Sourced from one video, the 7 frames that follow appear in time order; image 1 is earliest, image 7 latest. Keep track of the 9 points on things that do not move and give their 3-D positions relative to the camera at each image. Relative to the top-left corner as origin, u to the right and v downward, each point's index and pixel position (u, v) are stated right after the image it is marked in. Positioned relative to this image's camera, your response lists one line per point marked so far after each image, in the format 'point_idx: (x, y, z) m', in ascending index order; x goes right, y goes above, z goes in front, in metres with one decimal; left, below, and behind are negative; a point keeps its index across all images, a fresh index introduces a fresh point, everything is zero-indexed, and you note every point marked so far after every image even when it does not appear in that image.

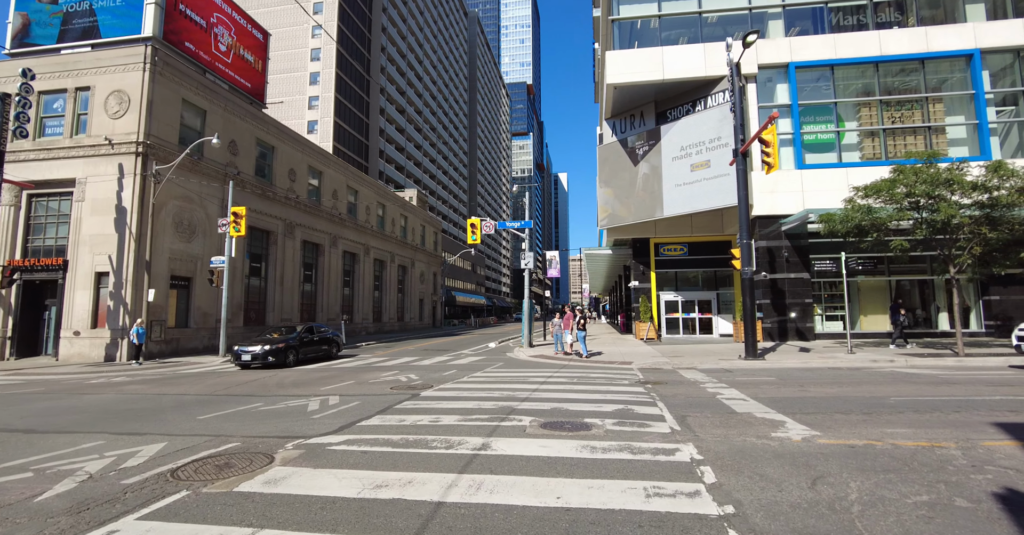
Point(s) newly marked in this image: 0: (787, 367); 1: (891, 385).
0: (+7.9, -2.9, +12.3) m
1: (+7.5, -2.4, +8.5) m
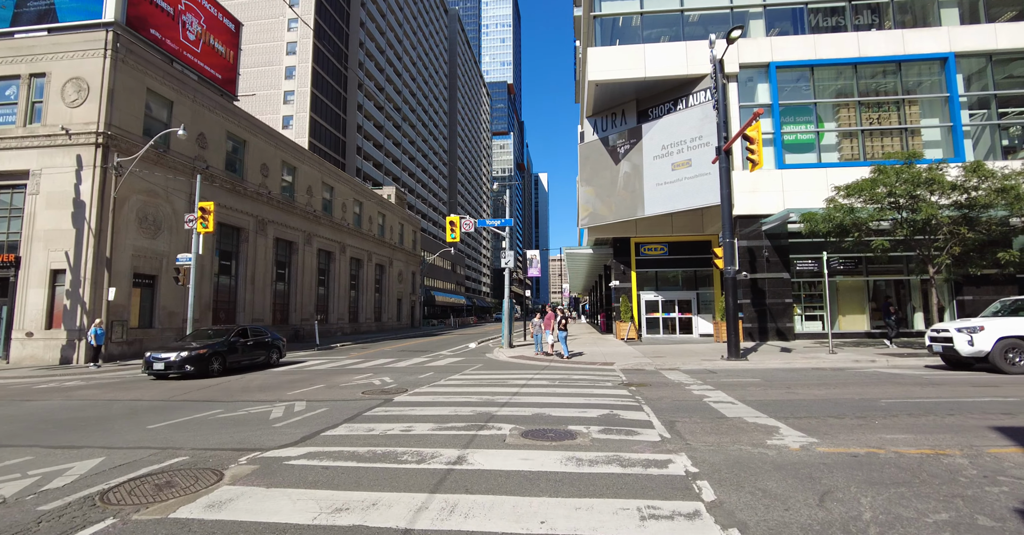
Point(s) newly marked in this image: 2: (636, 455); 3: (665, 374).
0: (+7.3, -2.9, +12.2) m
1: (+7.1, -2.3, +8.3) m
2: (+1.4, -2.1, +4.9) m
3: (+4.3, -3.0, +12.2) m
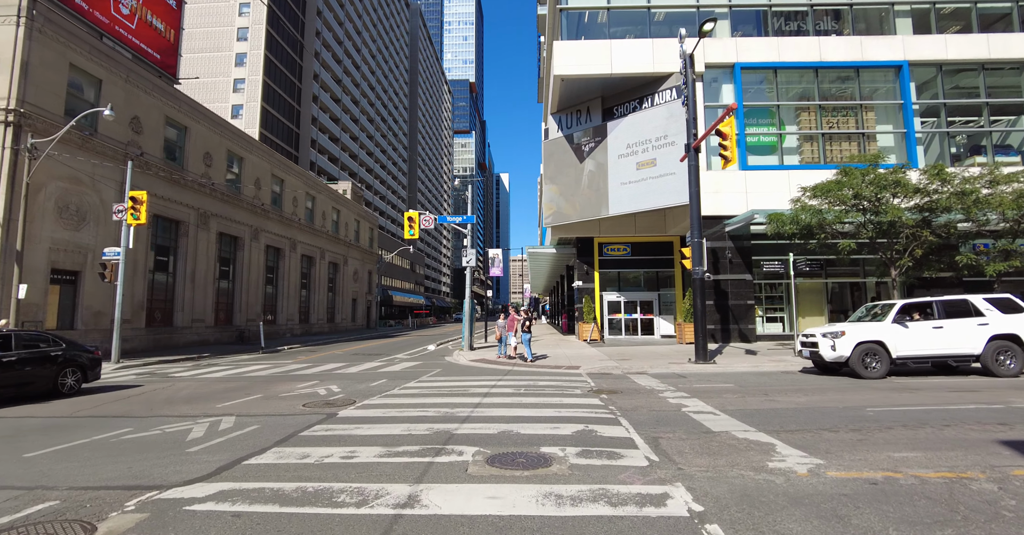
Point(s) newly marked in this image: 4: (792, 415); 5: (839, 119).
0: (+6.3, -2.9, +11.9) m
1: (+6.4, -2.4, +8.0) m
2: (+1.1, -2.1, +4.1) m
3: (+3.2, -3.0, +11.6) m
4: (+4.4, -2.3, +6.7) m
5: (+14.4, +6.6, +19.1) m
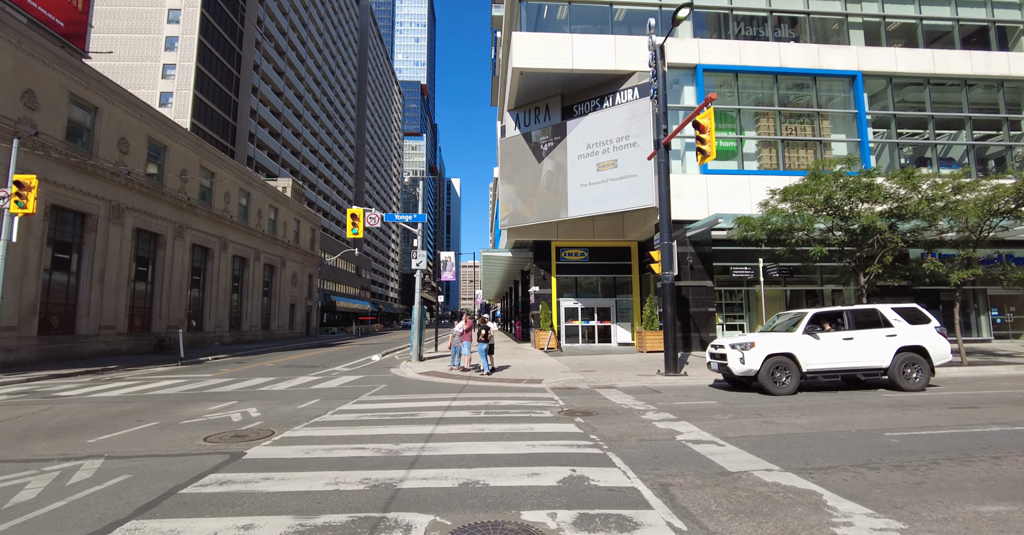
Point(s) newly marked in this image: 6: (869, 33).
0: (+5.2, -3.0, +11.0) m
1: (+5.8, -2.4, +7.2) m
2: (+0.9, -2.0, +2.7) m
3: (+2.2, -3.1, +10.4) m
4: (+3.9, -2.3, +5.7) m
5: (+12.6, +6.3, +19.2) m
6: (+16.4, +10.8, +19.8) m
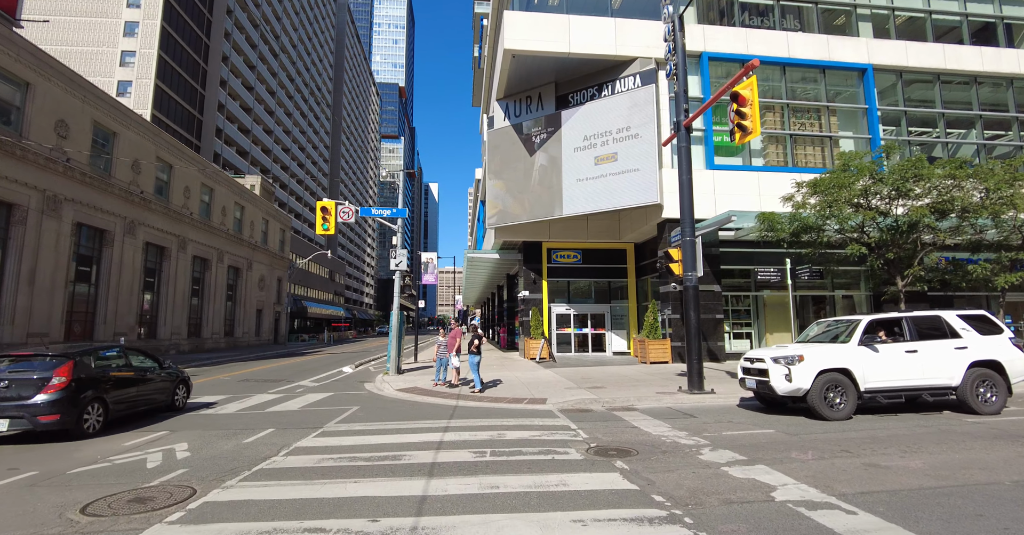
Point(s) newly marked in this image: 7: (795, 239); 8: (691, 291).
0: (+5.2, -3.0, +9.3) m
1: (+6.0, -2.4, +5.6) m
2: (+1.4, -1.9, +0.8) m
3: (+2.3, -3.0, +8.5) m
4: (+4.3, -2.2, +4.0) m
5: (+12.2, +6.2, +18.1) m
6: (+16.1, +10.7, +18.9) m
7: (+8.5, +0.8, +12.8) m
8: (+4.7, -0.6, +11.4) m
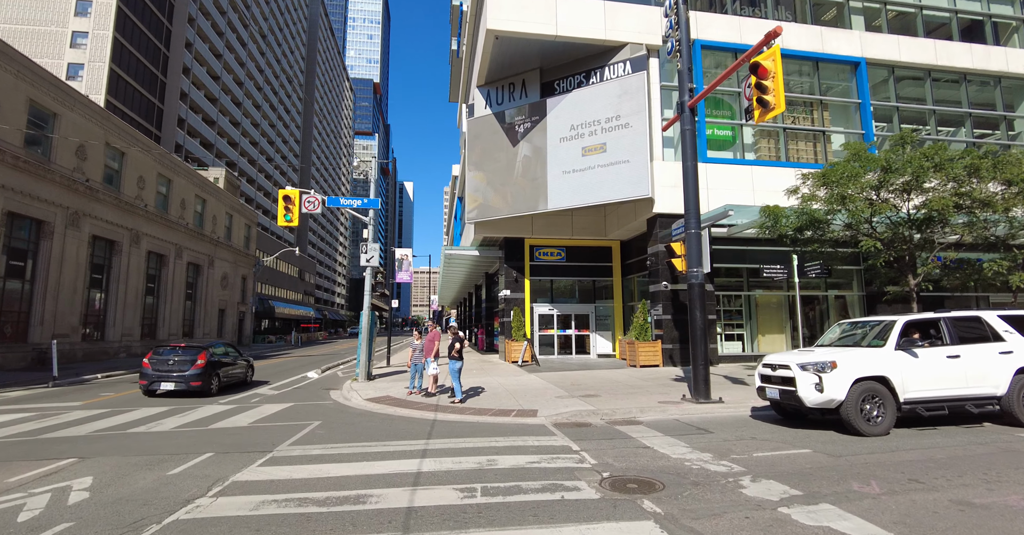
0: (+5.0, -2.9, +8.3) m
1: (+6.0, -2.3, +4.6) m
2: (+1.7, -1.7, -0.4) m
3: (+2.1, -2.9, +7.4) m
4: (+4.3, -2.1, +2.9) m
5: (+11.6, +6.2, +17.5) m
6: (+15.4, +10.7, +18.6) m
7: (+8.1, +0.9, +12.0) m
8: (+4.3, -0.5, +10.4) m
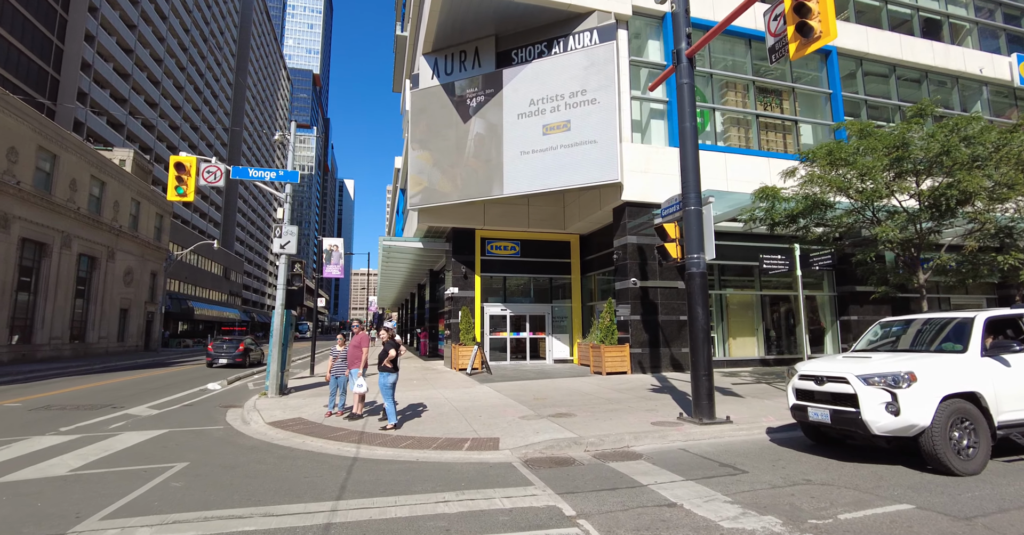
0: (+4.4, -2.6, +6.4) m
1: (+5.9, -2.0, +2.9) m
2: (+2.2, -1.4, -2.6) m
3: (+1.6, -2.6, +5.1) m
4: (+4.4, -1.8, +1.0) m
5: (+9.9, +6.3, +16.4) m
6: (+13.6, +10.7, +18.0) m
7: (+7.0, +1.1, +10.5) m
8: (+3.5, -0.2, +8.4) m
